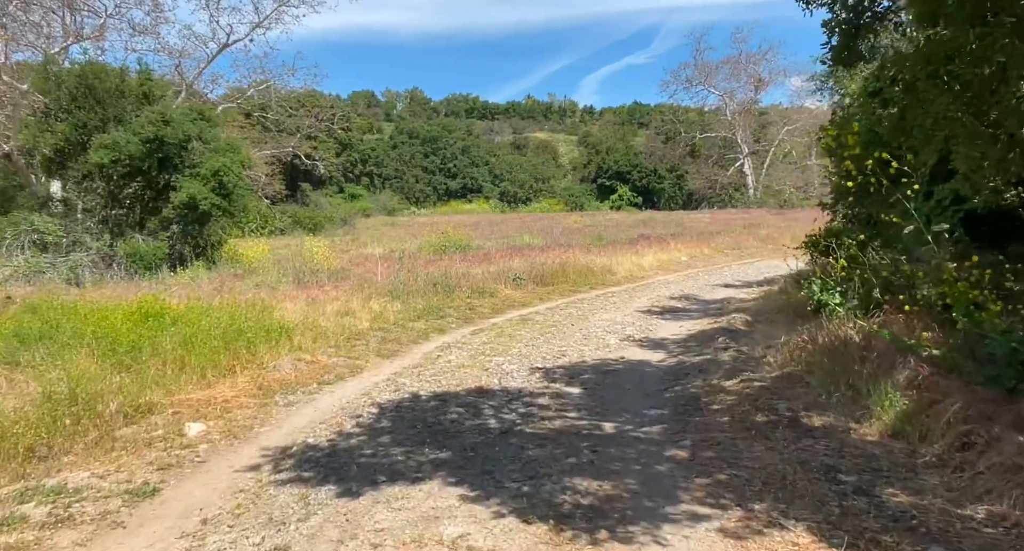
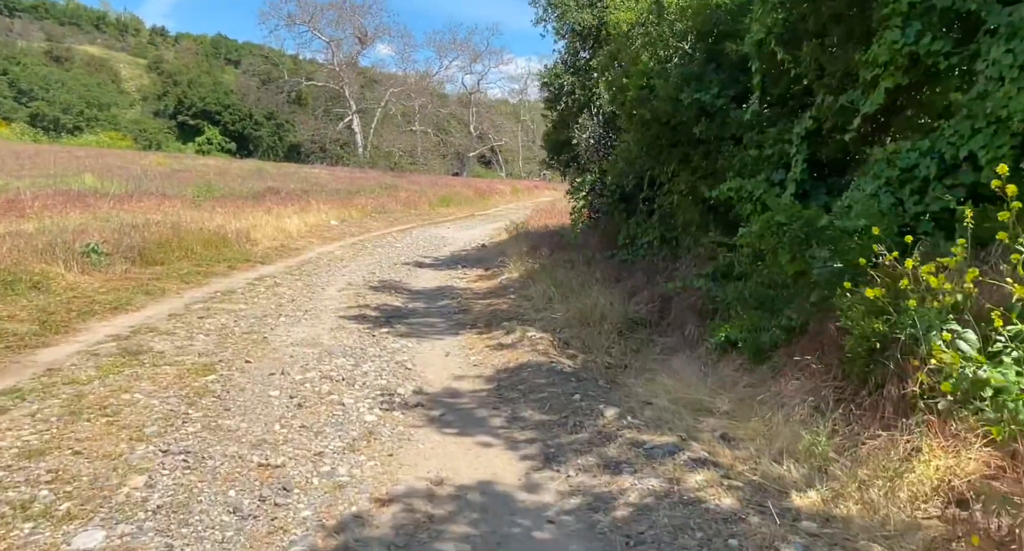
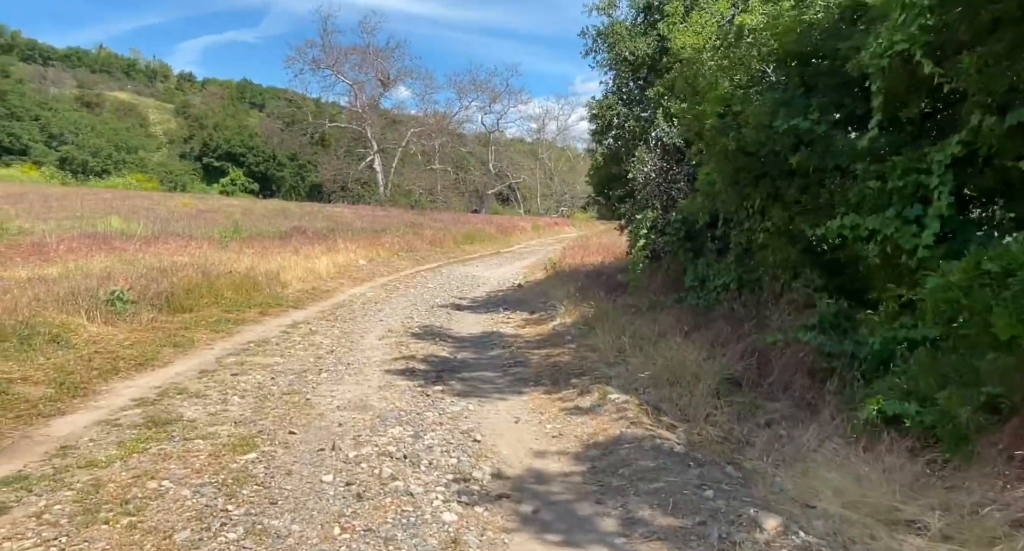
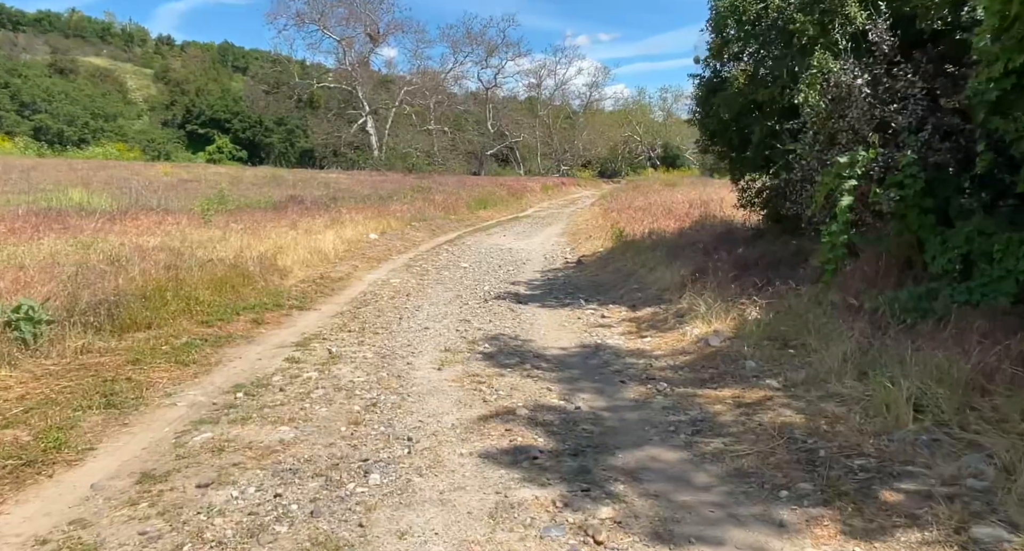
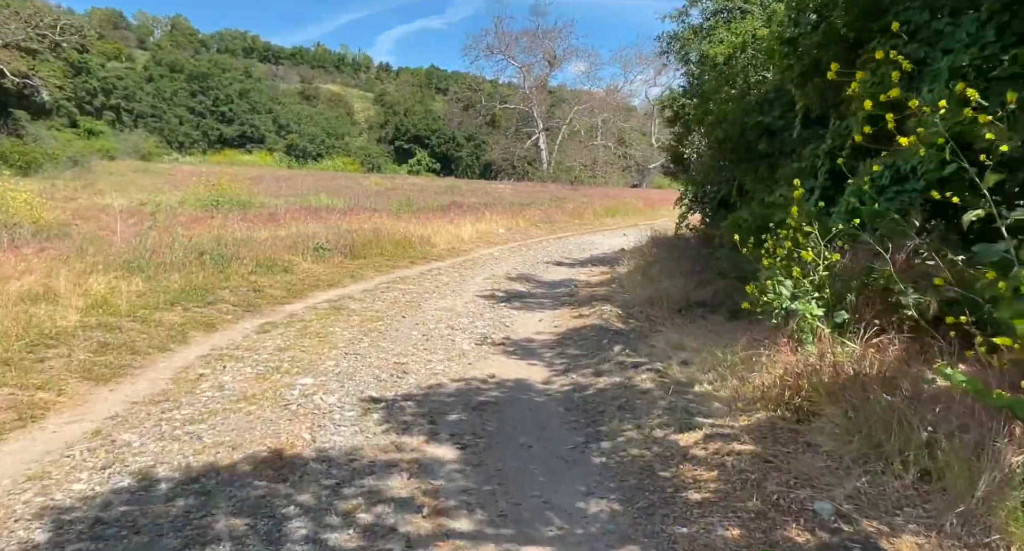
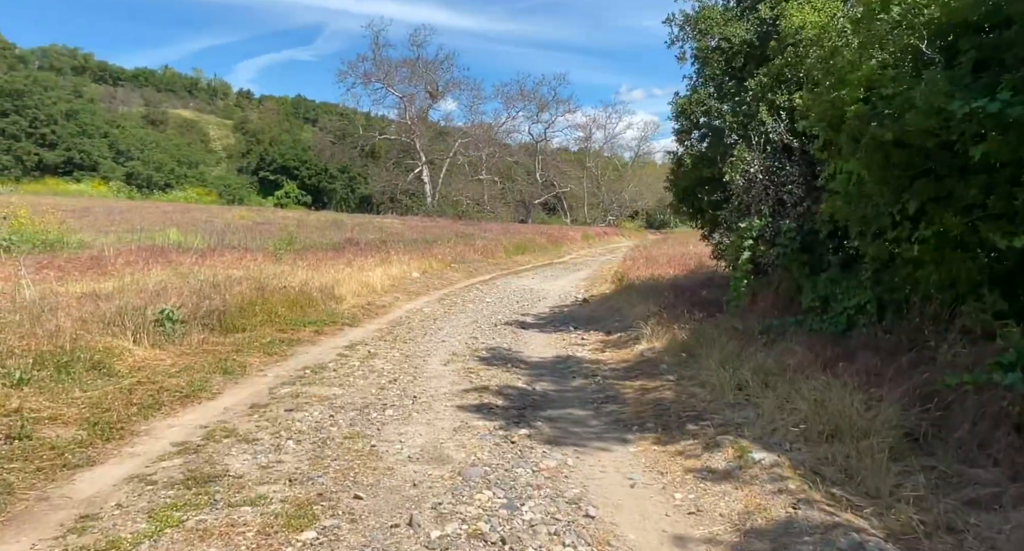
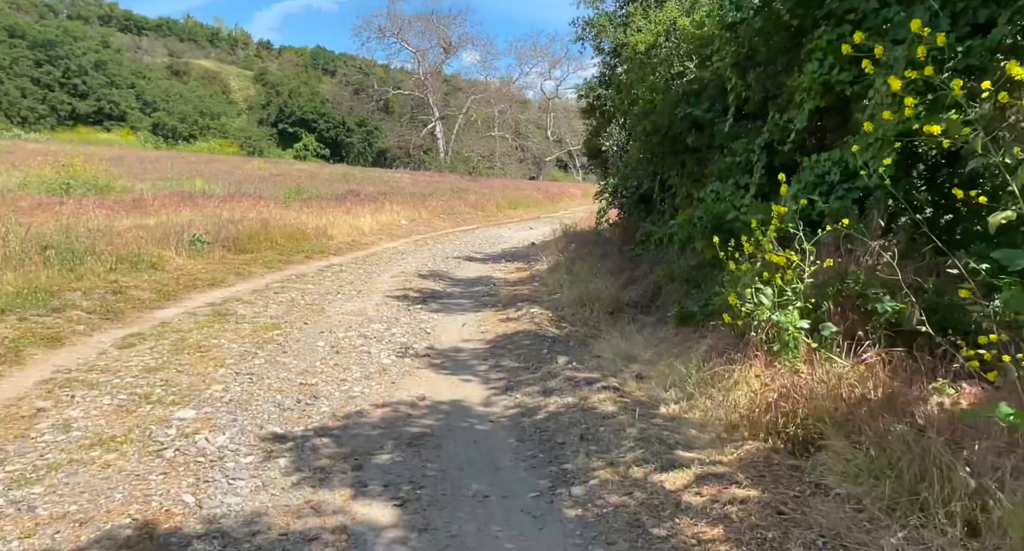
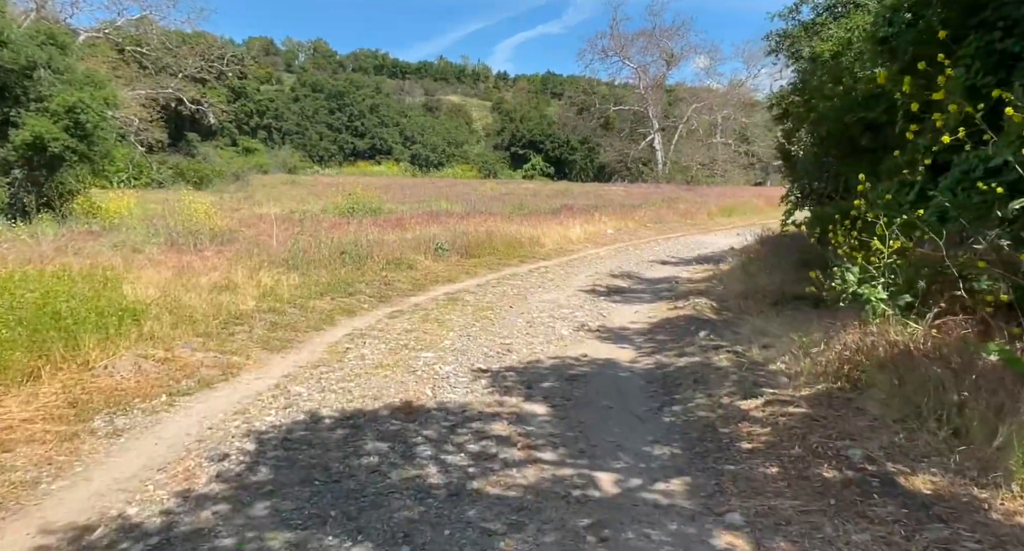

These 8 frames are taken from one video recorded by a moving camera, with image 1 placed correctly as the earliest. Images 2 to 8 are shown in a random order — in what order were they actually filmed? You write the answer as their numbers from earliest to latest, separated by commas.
8, 5, 7, 2, 3, 6, 4
